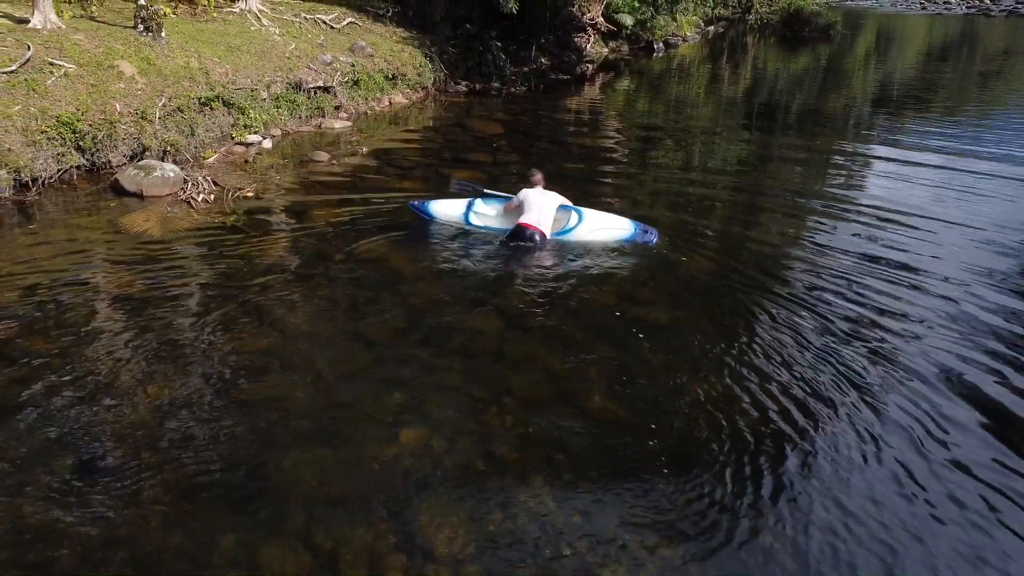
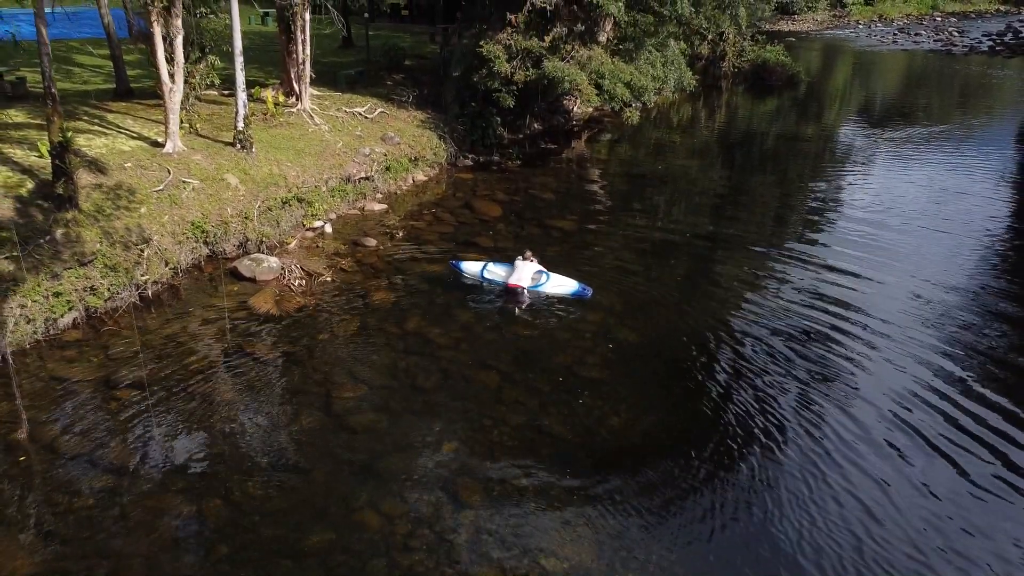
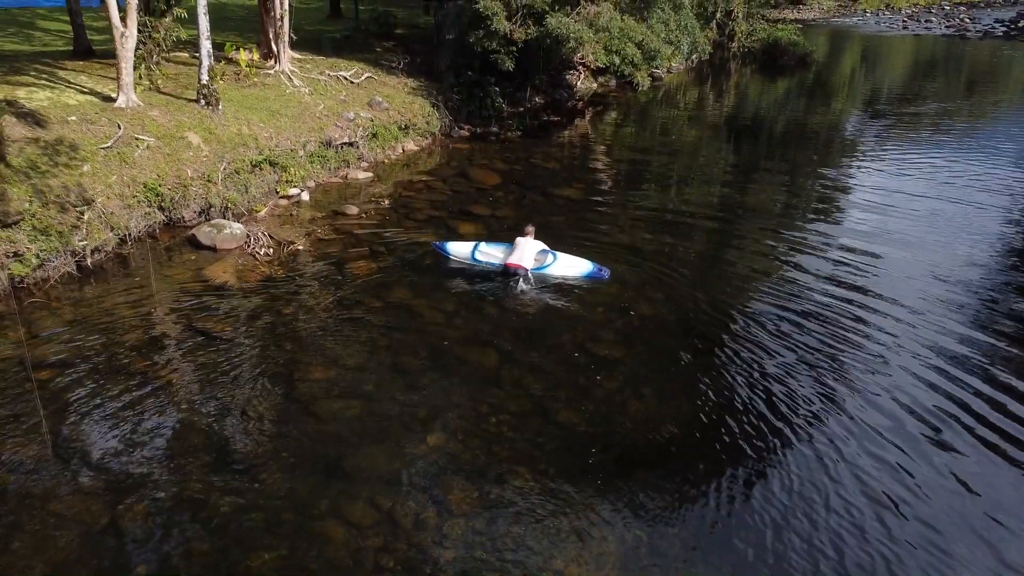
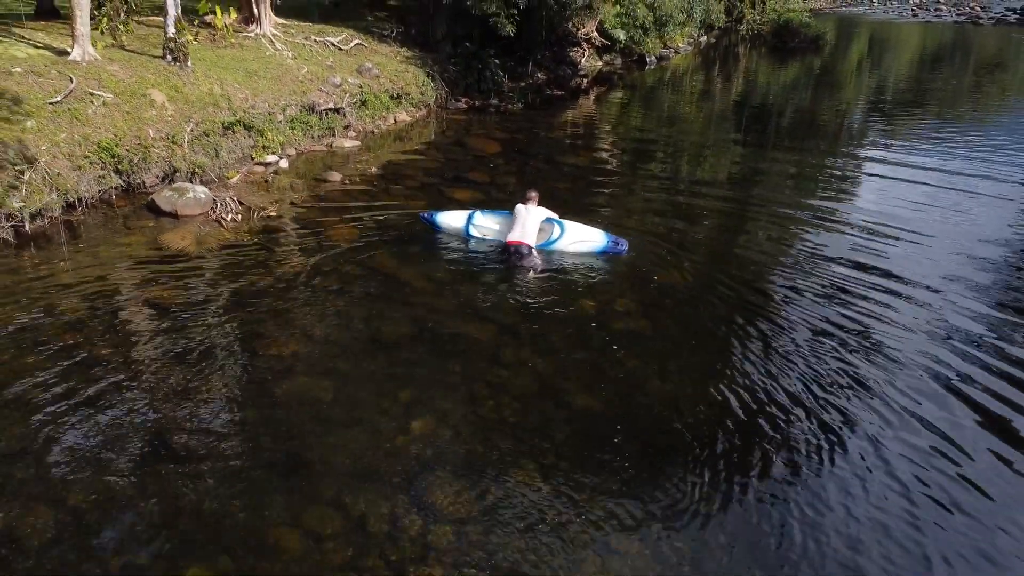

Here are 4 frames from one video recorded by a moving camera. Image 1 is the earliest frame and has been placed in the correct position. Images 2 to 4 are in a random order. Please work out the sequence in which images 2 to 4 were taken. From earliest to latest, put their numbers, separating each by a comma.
4, 3, 2
